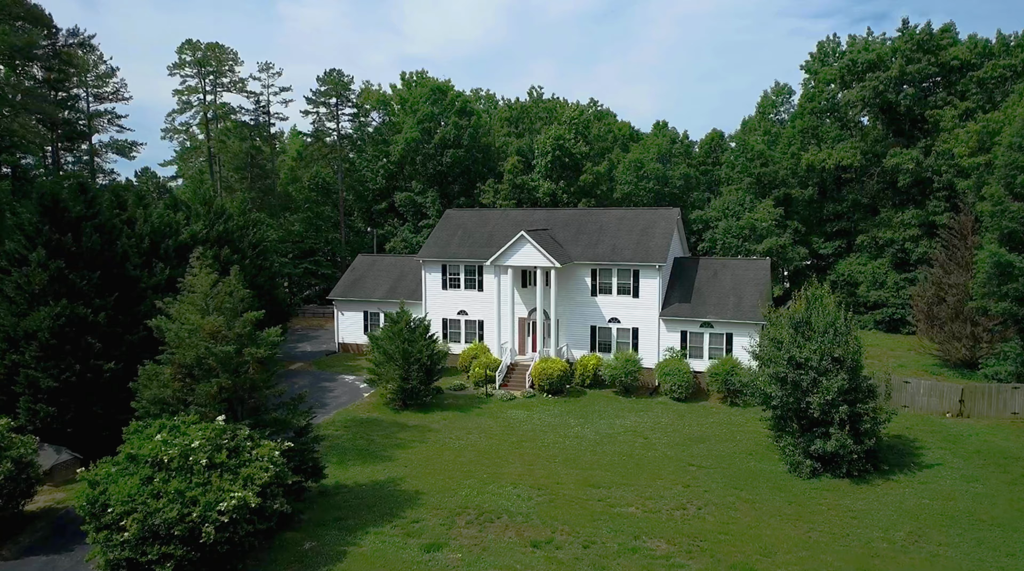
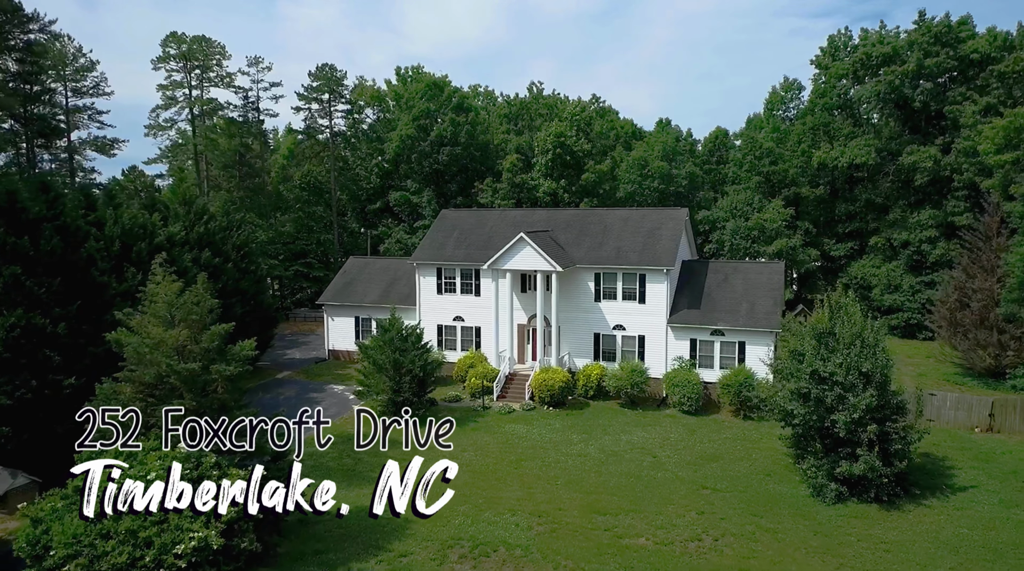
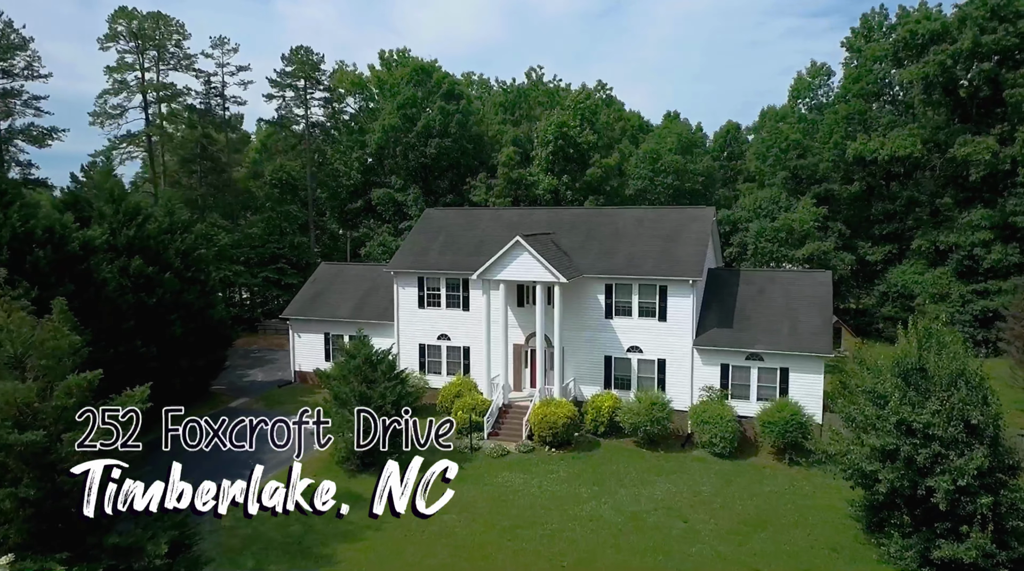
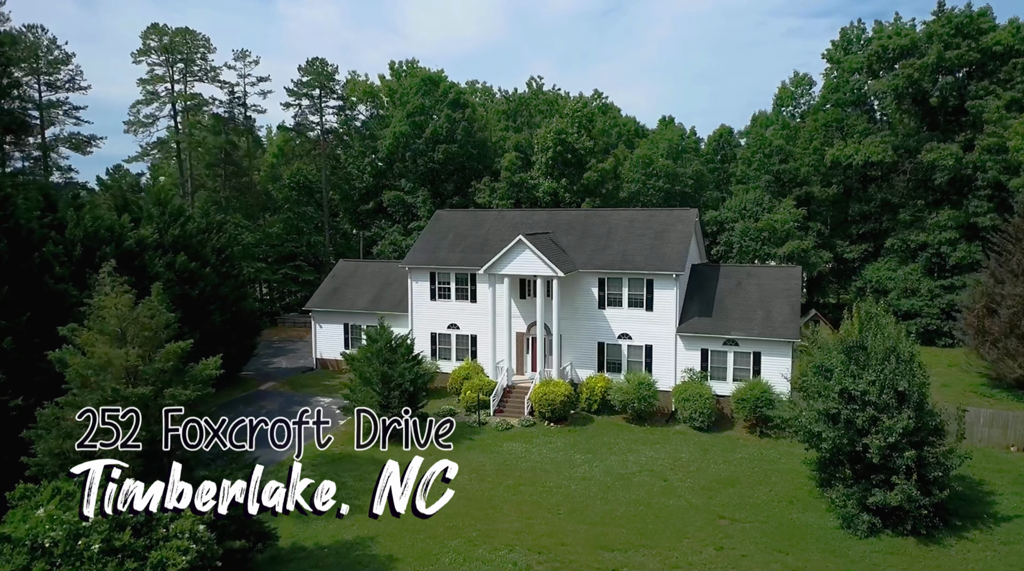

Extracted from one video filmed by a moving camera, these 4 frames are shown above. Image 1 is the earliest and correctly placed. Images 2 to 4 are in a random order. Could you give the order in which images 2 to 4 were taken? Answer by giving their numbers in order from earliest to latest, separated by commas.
2, 4, 3
